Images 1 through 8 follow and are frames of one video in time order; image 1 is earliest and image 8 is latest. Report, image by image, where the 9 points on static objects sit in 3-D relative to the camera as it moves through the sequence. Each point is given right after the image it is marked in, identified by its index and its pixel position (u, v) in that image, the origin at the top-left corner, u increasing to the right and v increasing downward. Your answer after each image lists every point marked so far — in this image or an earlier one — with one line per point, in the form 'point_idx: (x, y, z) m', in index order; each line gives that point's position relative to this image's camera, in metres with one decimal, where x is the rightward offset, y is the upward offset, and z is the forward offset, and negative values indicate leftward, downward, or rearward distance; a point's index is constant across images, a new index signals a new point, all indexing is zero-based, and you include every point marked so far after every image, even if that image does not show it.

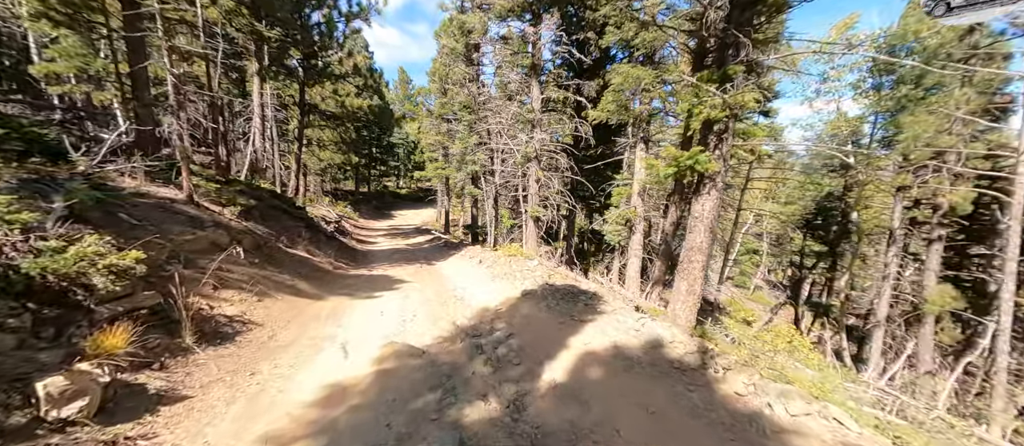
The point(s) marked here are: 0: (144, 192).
0: (-7.6, +0.6, +7.4) m
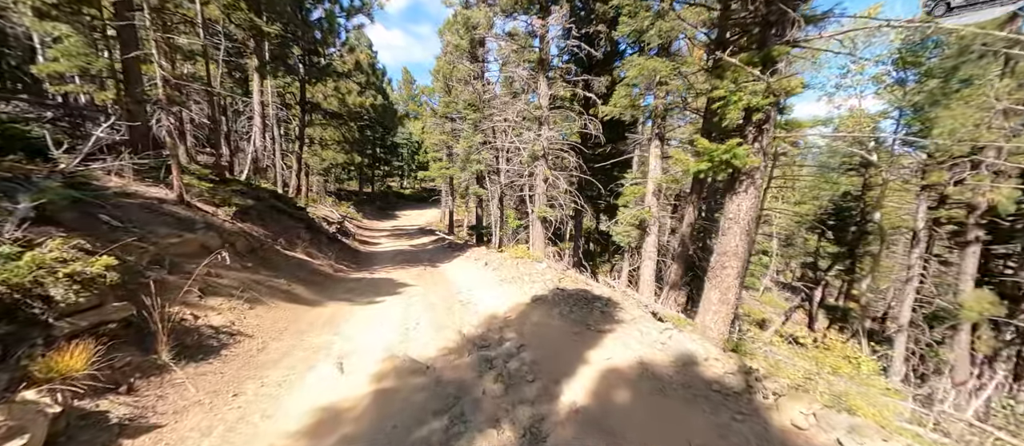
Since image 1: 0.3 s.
0: (-7.4, +0.6, +6.9) m
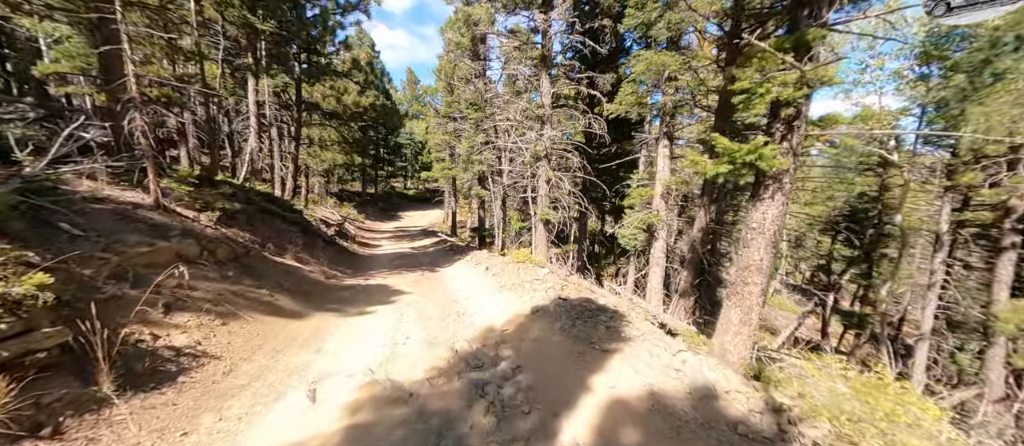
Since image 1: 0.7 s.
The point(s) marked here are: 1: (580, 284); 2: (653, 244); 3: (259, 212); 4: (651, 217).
0: (-7.5, +0.5, +6.5) m
1: (+2.0, -1.8, +10.6) m
2: (+4.0, -0.6, +10.2) m
3: (-7.8, +0.3, +11.1) m
4: (+3.8, +0.2, +9.7) m
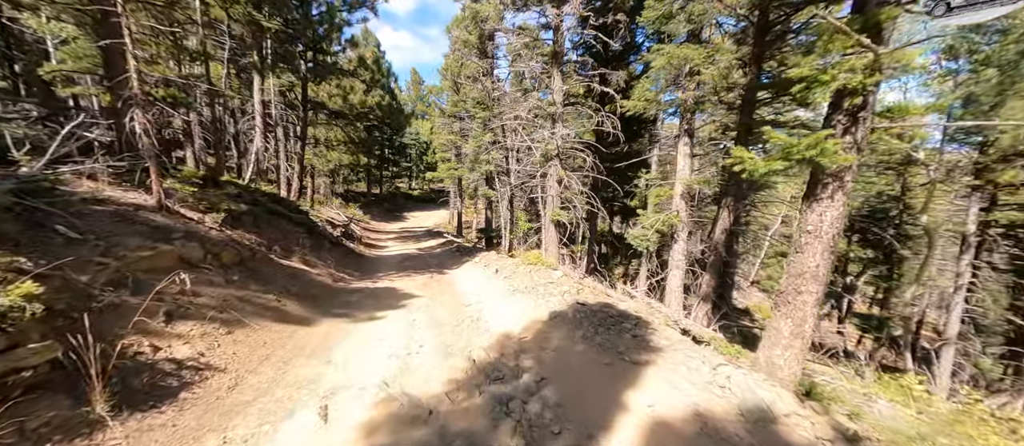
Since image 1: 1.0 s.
0: (-7.1, +0.5, +6.2) m
1: (+2.4, -1.9, +10.3) m
2: (+4.4, -0.6, +9.9) m
3: (-7.5, +0.3, +10.8) m
4: (+4.2, +0.1, +9.3) m
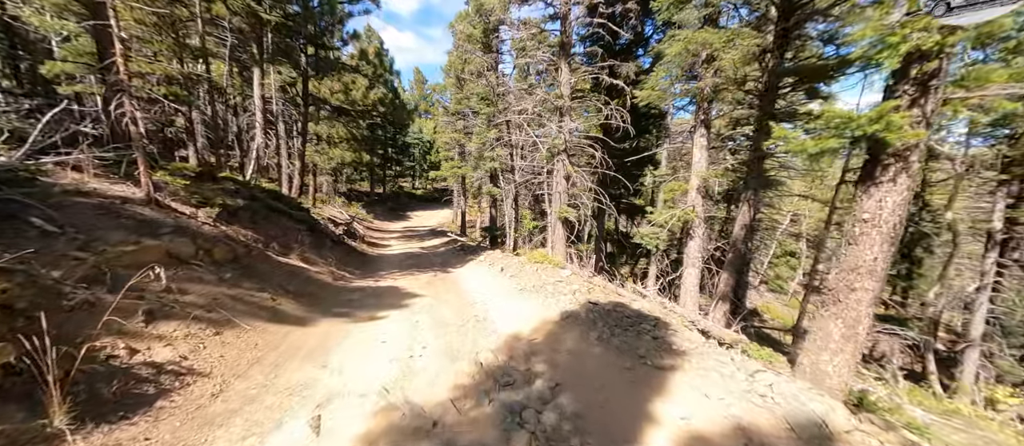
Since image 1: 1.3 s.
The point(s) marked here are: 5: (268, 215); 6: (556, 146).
0: (-7.0, +0.6, +5.9) m
1: (+2.6, -1.7, +9.8) m
2: (+4.6, -0.5, +9.4) m
3: (-7.3, +0.4, +10.5) m
4: (+4.3, +0.2, +8.9) m
5: (-7.1, +0.2, +10.3) m
6: (+1.7, +2.9, +13.5) m
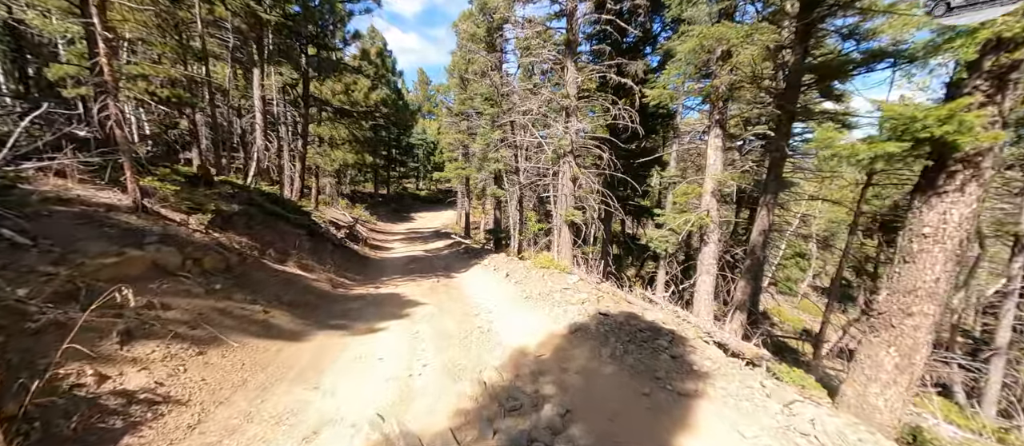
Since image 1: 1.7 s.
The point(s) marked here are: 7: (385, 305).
0: (-6.9, +0.4, +5.6) m
1: (+2.7, -1.9, +9.4) m
2: (+4.7, -0.6, +8.9) m
3: (-7.1, +0.2, +10.2) m
4: (+4.5, +0.1, +8.4) m
5: (-6.9, +0.1, +10.0) m
6: (+1.8, +2.8, +13.1) m
7: (-3.1, -2.0, +8.7) m
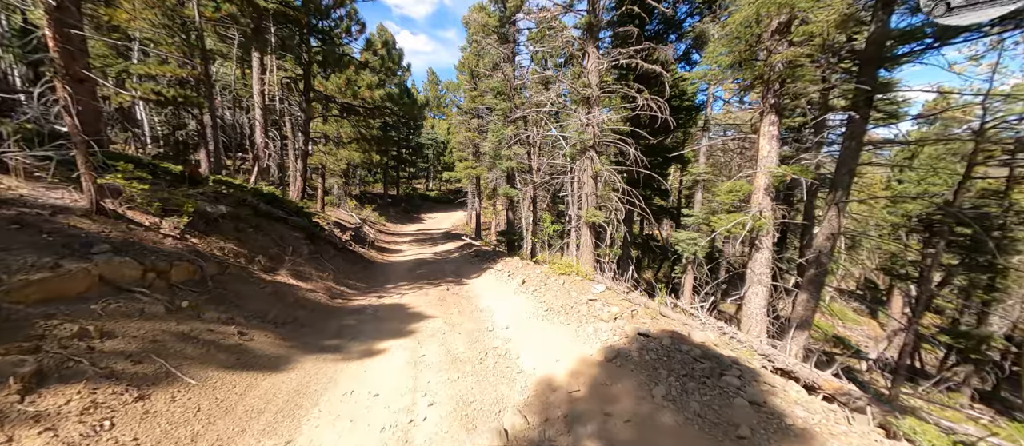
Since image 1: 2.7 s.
0: (-6.6, +0.3, +4.6) m
1: (+3.2, -1.9, +8.2) m
2: (+5.1, -0.7, +7.7) m
3: (-6.7, +0.2, +9.2) m
4: (+4.9, +0.1, +7.2) m
5: (-6.5, 0.0, +9.1) m
6: (+2.4, +2.7, +11.9) m
7: (-2.7, -2.1, +7.7) m
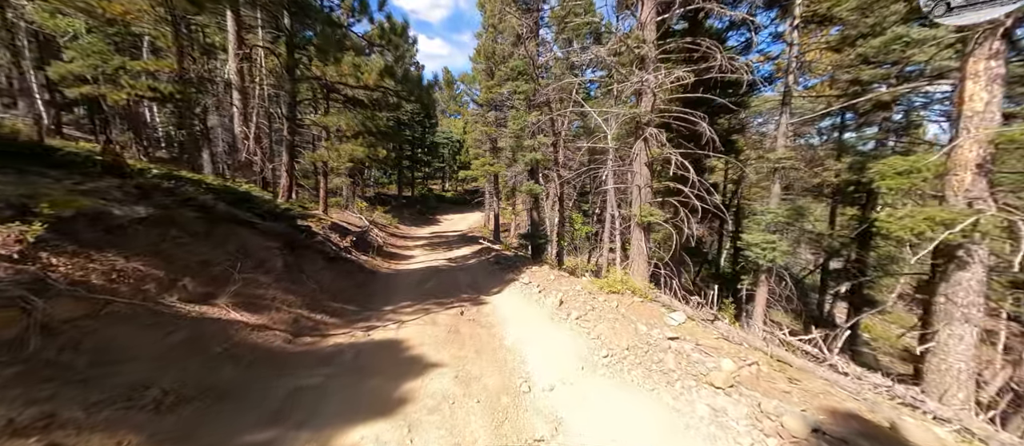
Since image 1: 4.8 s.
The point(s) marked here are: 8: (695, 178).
0: (-6.1, +0.2, +2.3) m
1: (+3.8, -1.9, +5.4) m
2: (+5.8, -0.7, +4.8) m
3: (-6.0, 0.0, +6.9) m
4: (+5.5, +0.1, +4.3) m
5: (-5.8, -0.1, +6.8) m
6: (+3.1, +2.7, +9.1) m
7: (-2.1, -2.1, +5.2) m
8: (+4.7, +1.2, +9.2) m
